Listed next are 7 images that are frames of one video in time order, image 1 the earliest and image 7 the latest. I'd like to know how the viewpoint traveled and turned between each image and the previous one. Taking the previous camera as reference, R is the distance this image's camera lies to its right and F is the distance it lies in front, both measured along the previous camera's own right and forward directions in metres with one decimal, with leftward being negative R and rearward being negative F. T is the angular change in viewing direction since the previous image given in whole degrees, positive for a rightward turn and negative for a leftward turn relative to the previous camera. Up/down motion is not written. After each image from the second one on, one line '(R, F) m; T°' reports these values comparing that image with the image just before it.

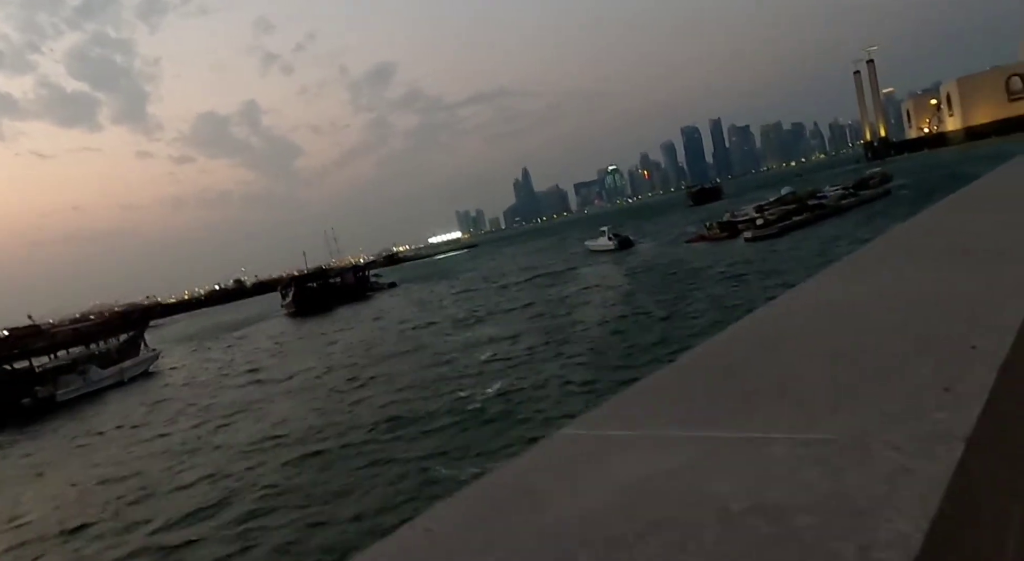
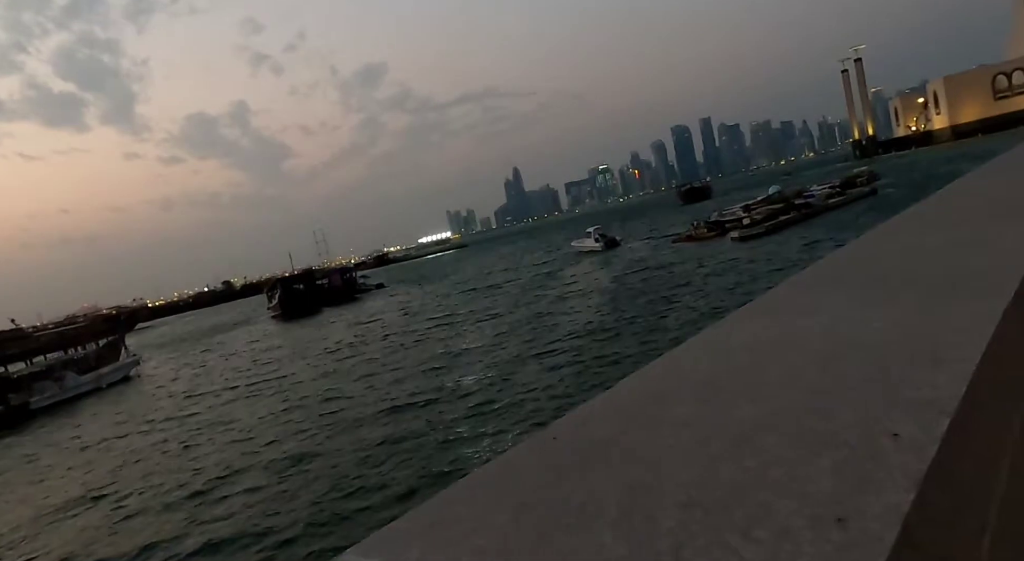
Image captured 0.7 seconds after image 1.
(+0.2, +0.2) m; +1°
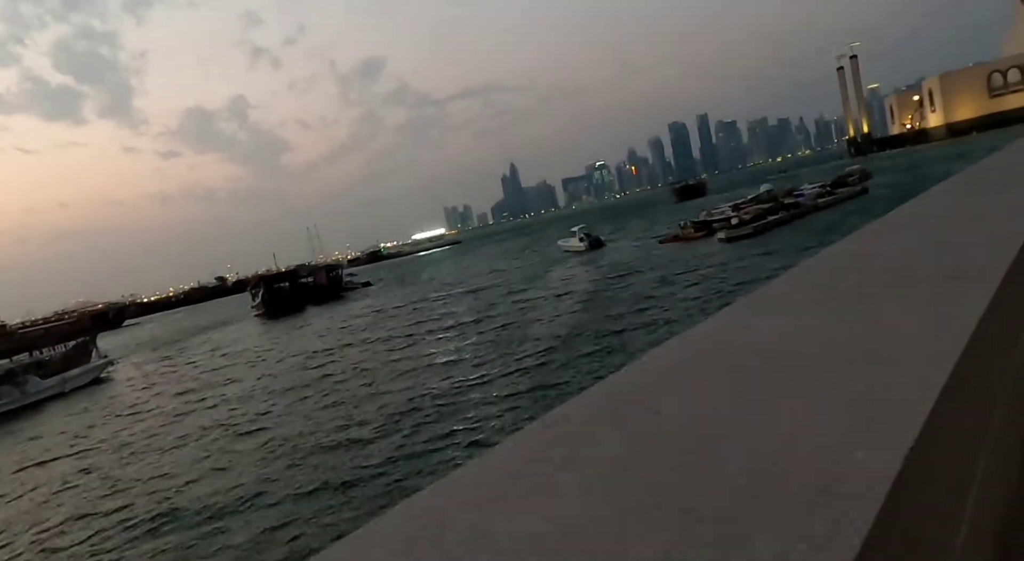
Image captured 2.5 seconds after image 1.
(+0.5, +0.6) m; 0°
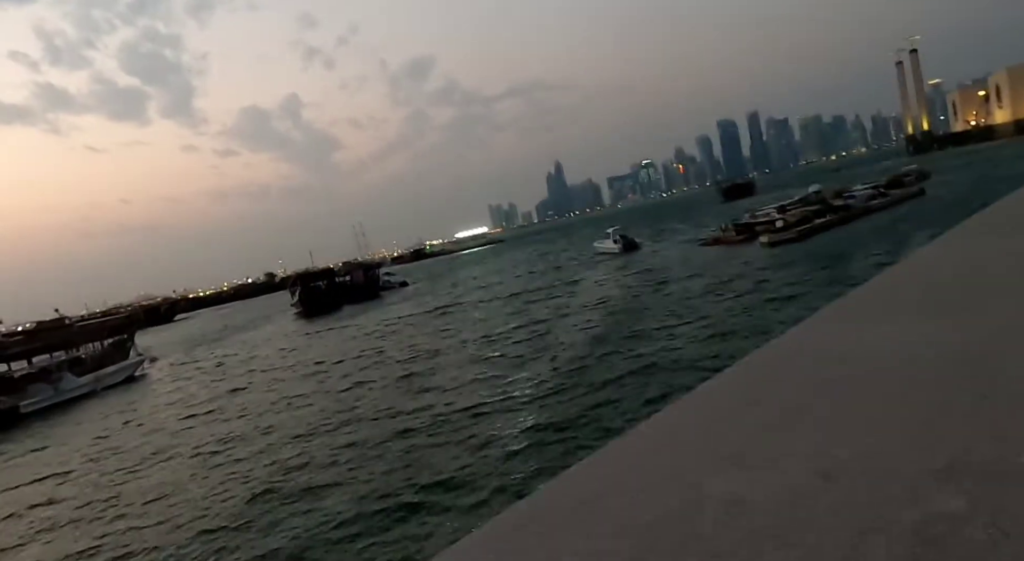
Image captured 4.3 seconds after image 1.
(+0.4, +0.6) m; -4°
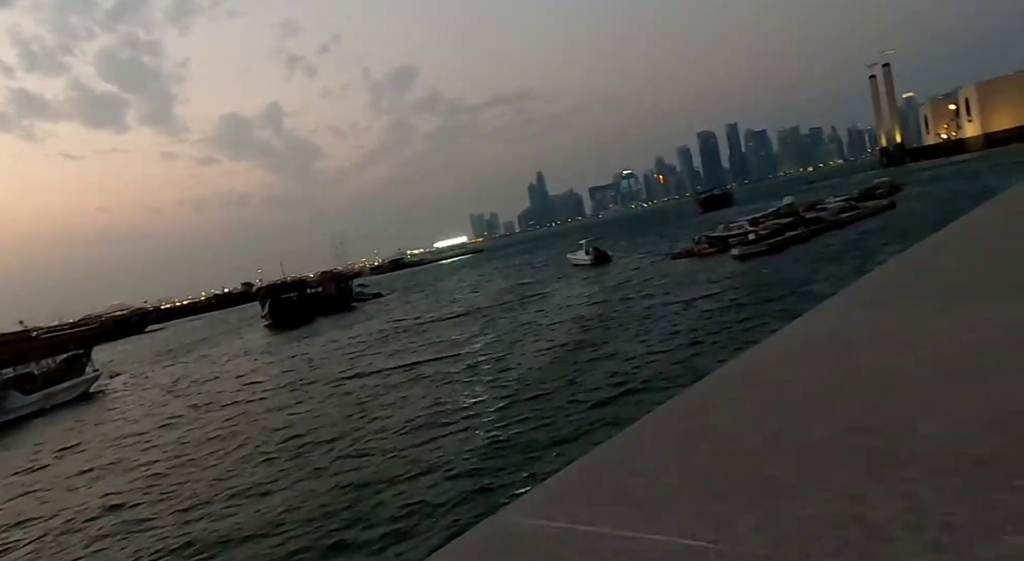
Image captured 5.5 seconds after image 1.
(+0.4, +0.4) m; +1°
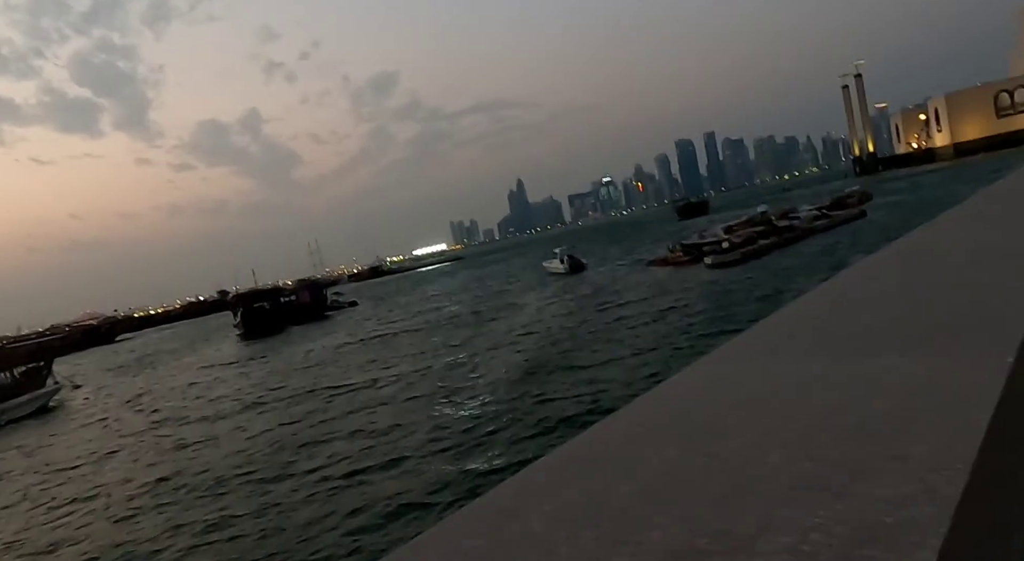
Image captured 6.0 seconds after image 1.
(+0.2, +0.2) m; +2°
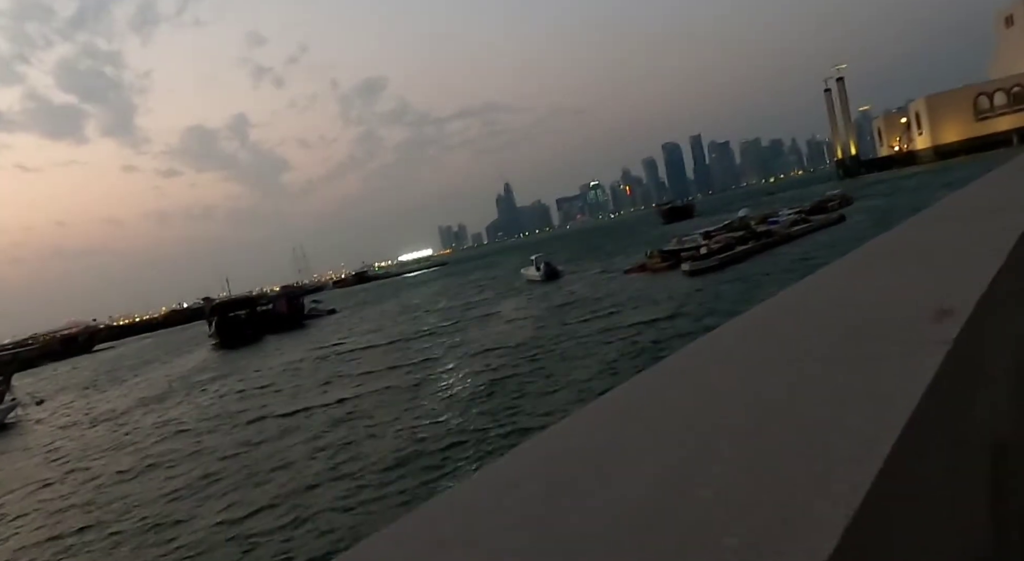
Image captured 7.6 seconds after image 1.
(+0.5, +0.4) m; +1°
